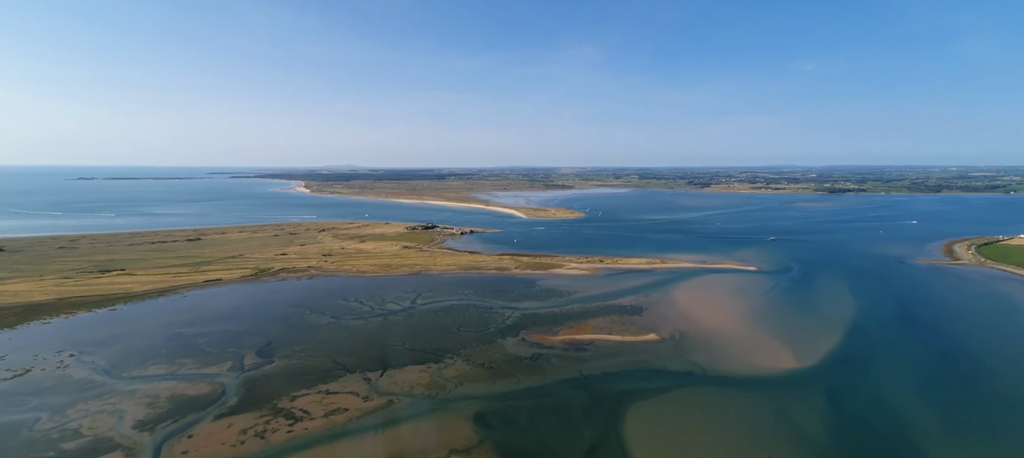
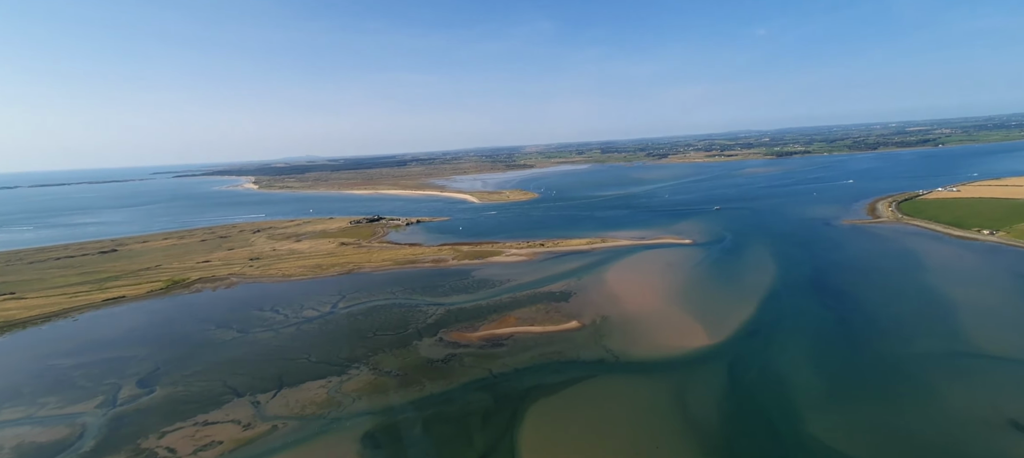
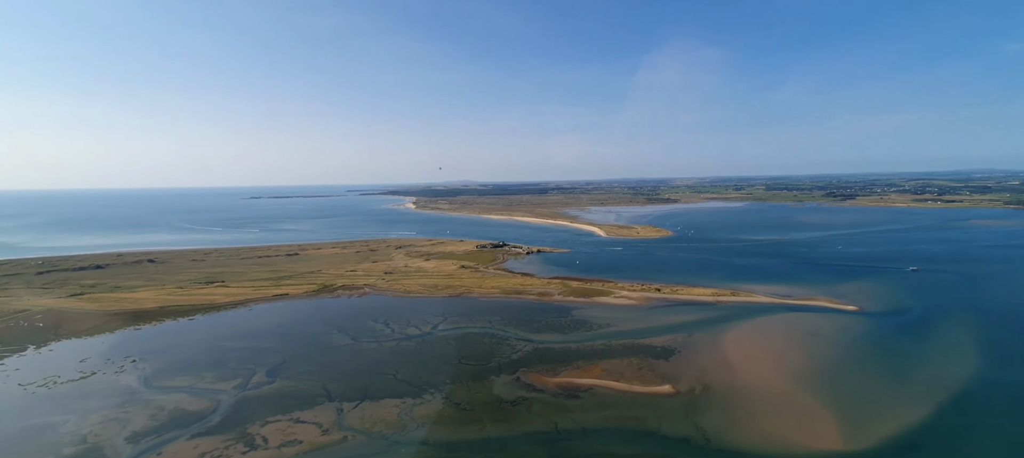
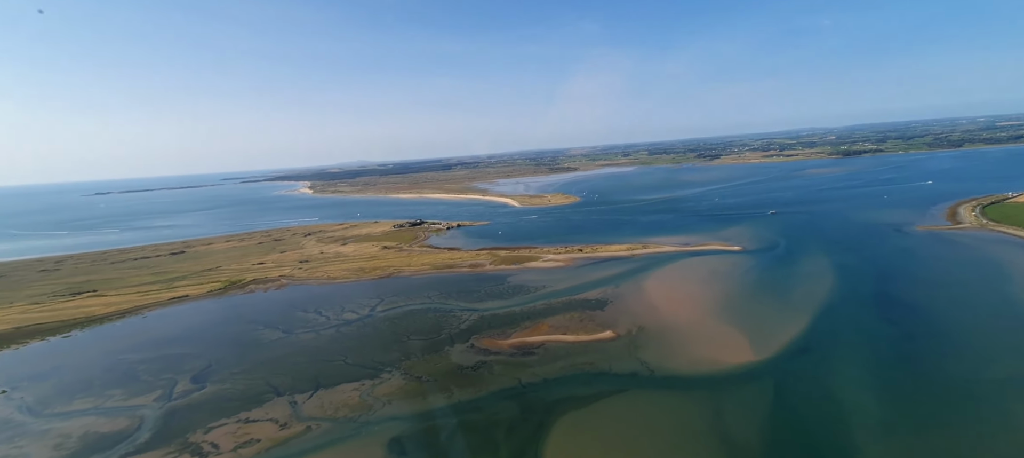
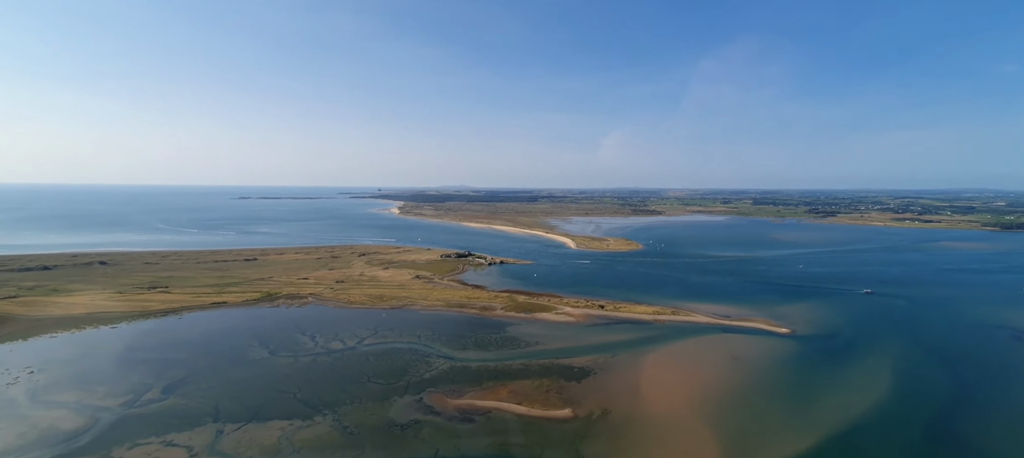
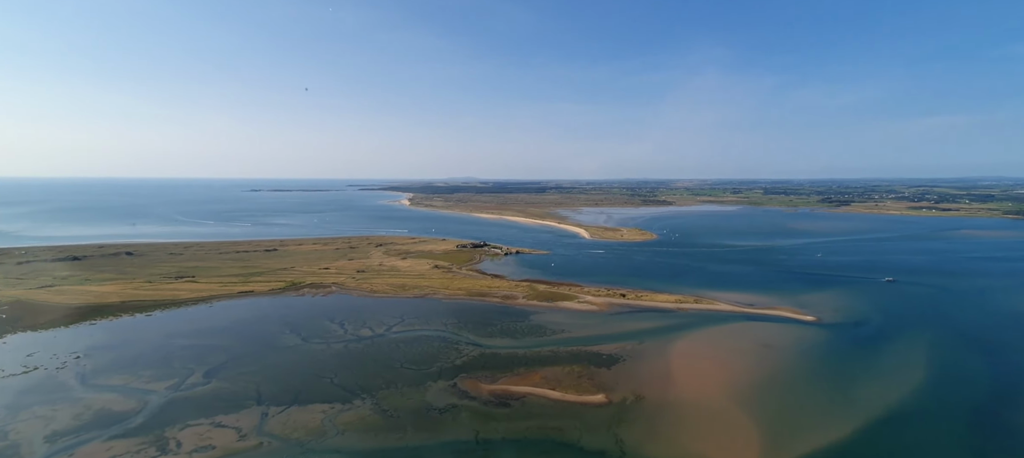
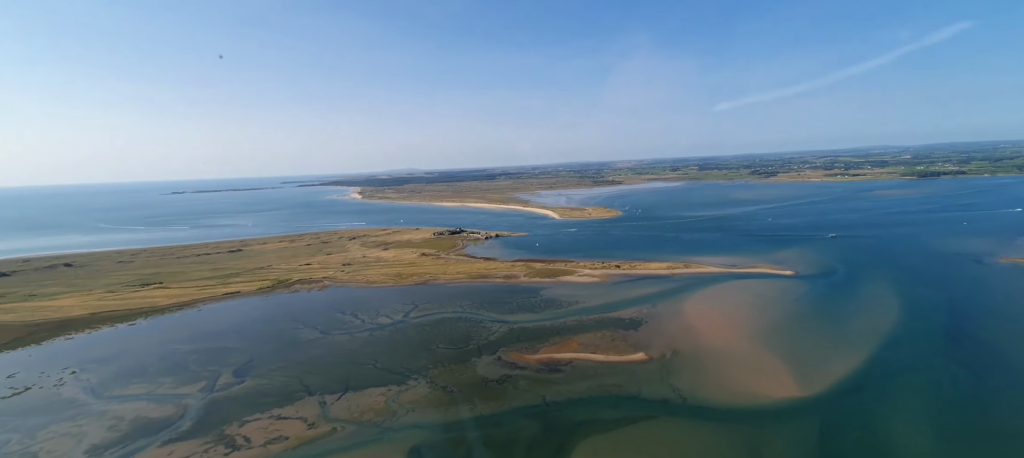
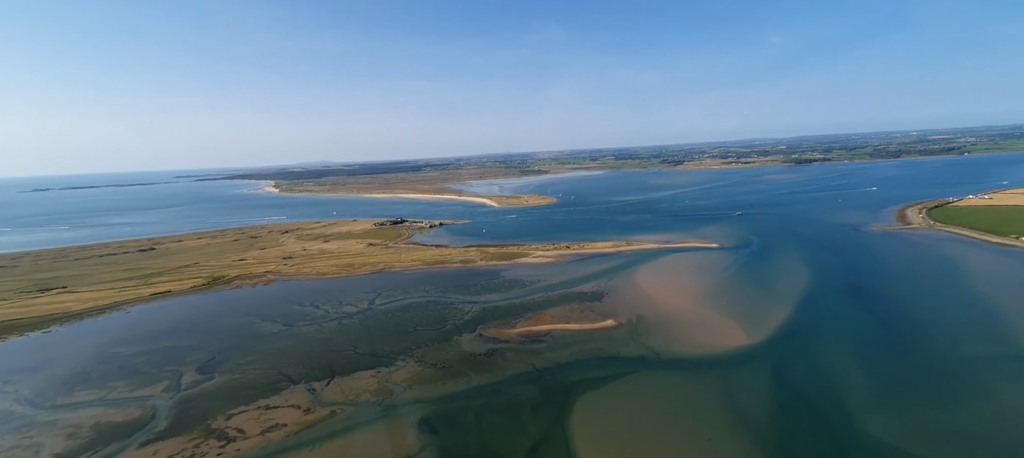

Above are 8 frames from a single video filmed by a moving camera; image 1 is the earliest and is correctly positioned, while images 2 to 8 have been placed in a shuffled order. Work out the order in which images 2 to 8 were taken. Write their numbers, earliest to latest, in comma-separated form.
8, 2, 4, 7, 3, 6, 5
